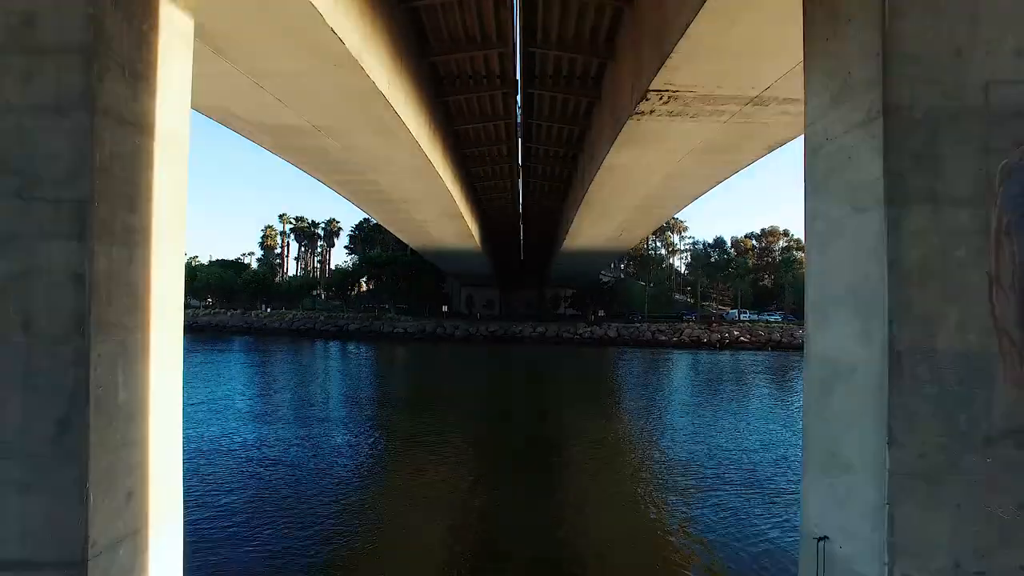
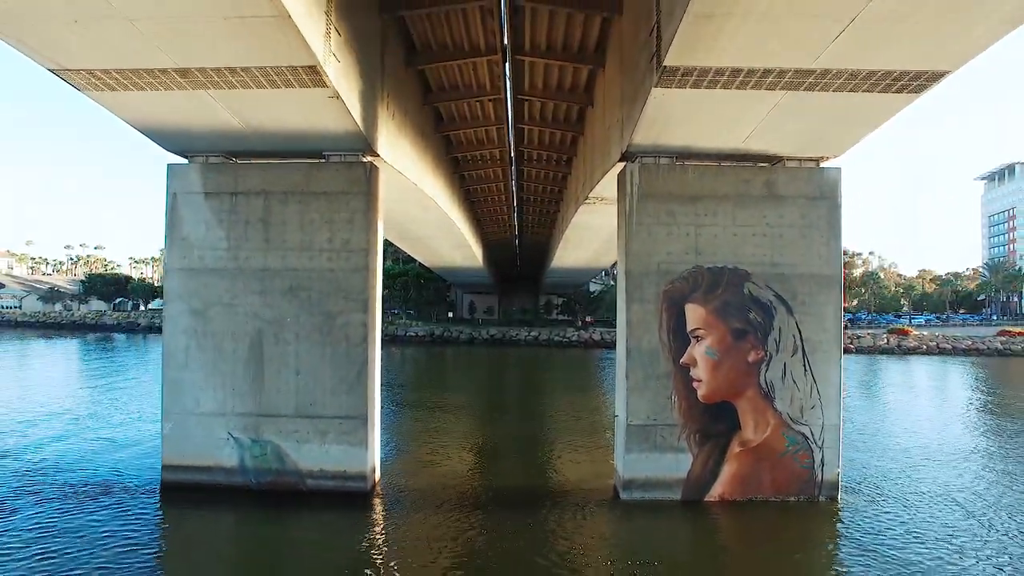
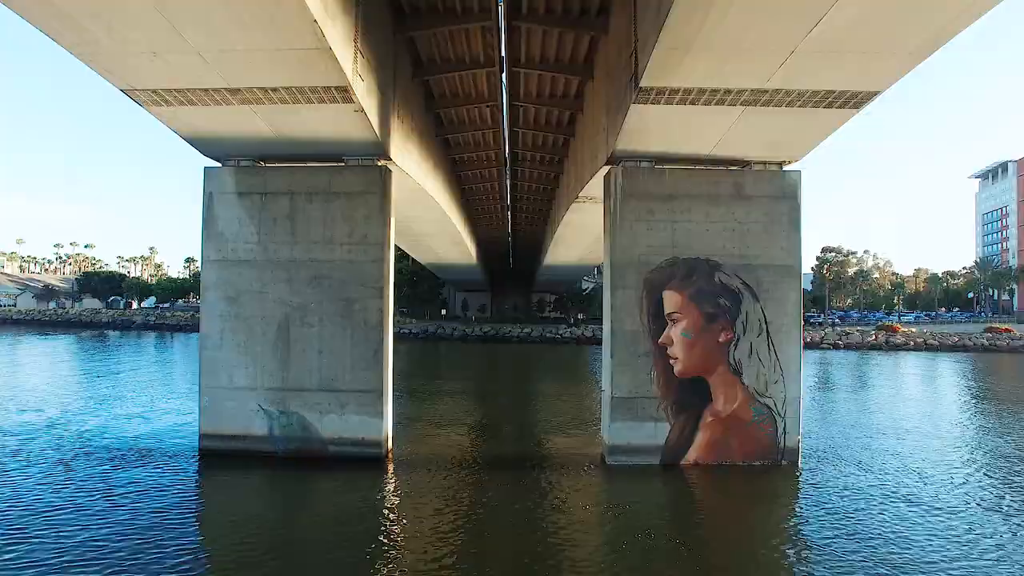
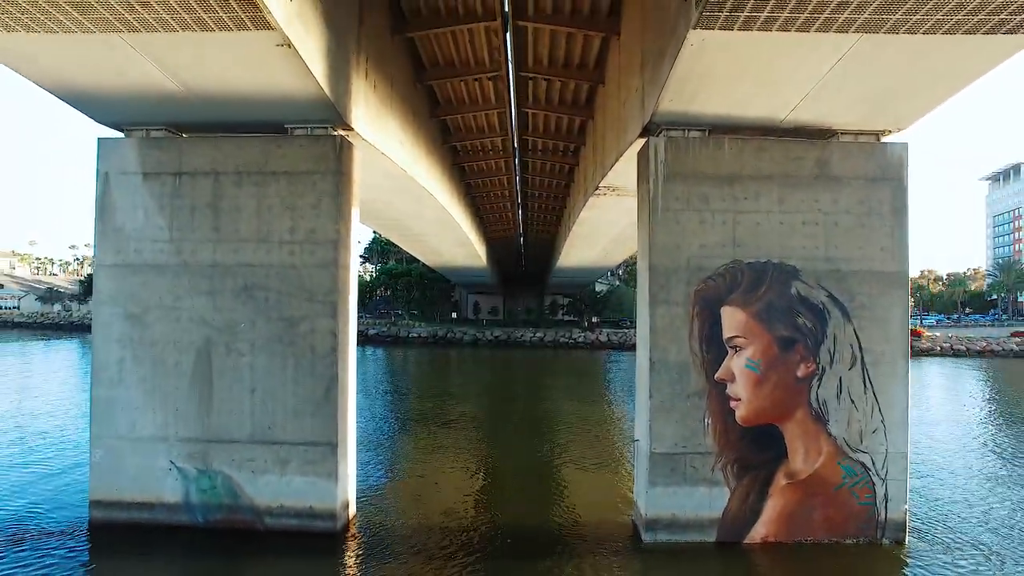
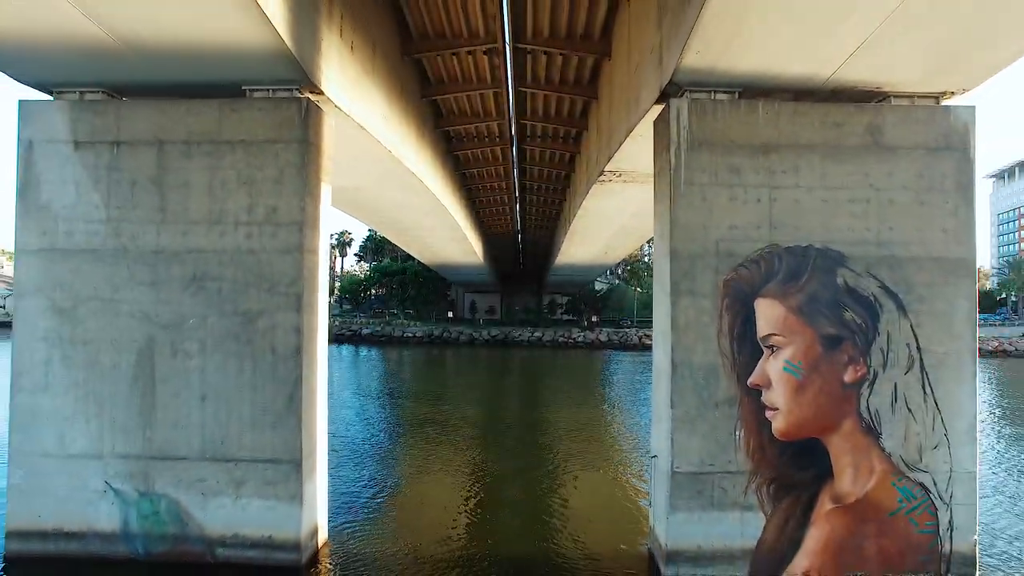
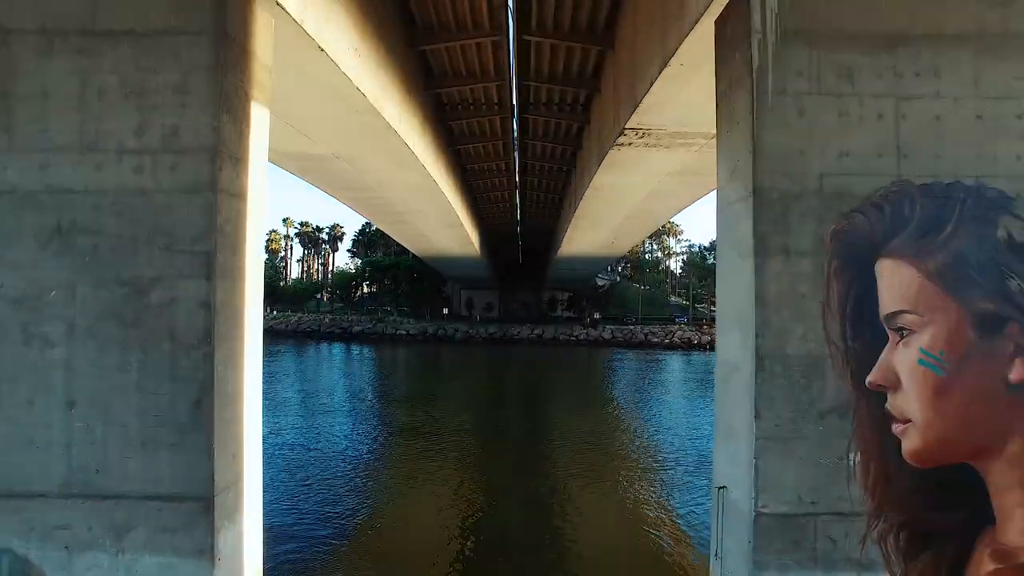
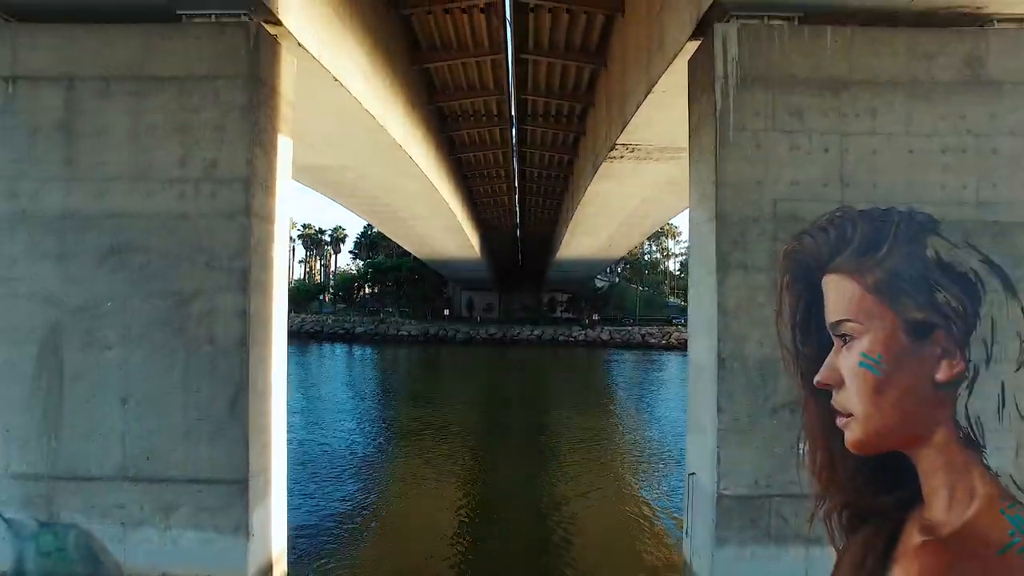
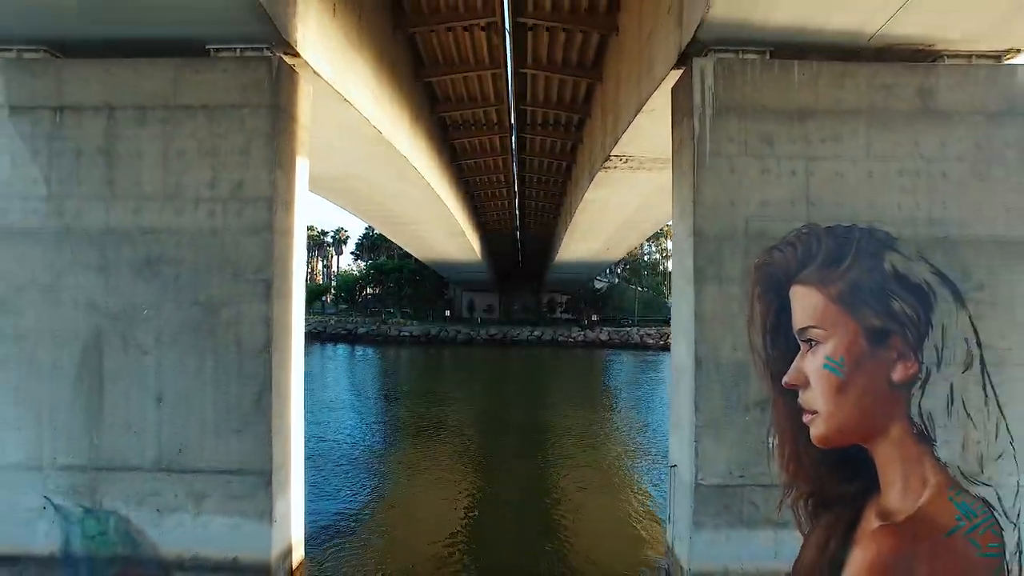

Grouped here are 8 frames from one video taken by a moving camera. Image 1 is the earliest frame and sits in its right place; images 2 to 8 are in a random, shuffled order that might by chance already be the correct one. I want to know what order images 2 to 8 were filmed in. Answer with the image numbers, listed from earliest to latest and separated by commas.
6, 7, 8, 5, 4, 2, 3
